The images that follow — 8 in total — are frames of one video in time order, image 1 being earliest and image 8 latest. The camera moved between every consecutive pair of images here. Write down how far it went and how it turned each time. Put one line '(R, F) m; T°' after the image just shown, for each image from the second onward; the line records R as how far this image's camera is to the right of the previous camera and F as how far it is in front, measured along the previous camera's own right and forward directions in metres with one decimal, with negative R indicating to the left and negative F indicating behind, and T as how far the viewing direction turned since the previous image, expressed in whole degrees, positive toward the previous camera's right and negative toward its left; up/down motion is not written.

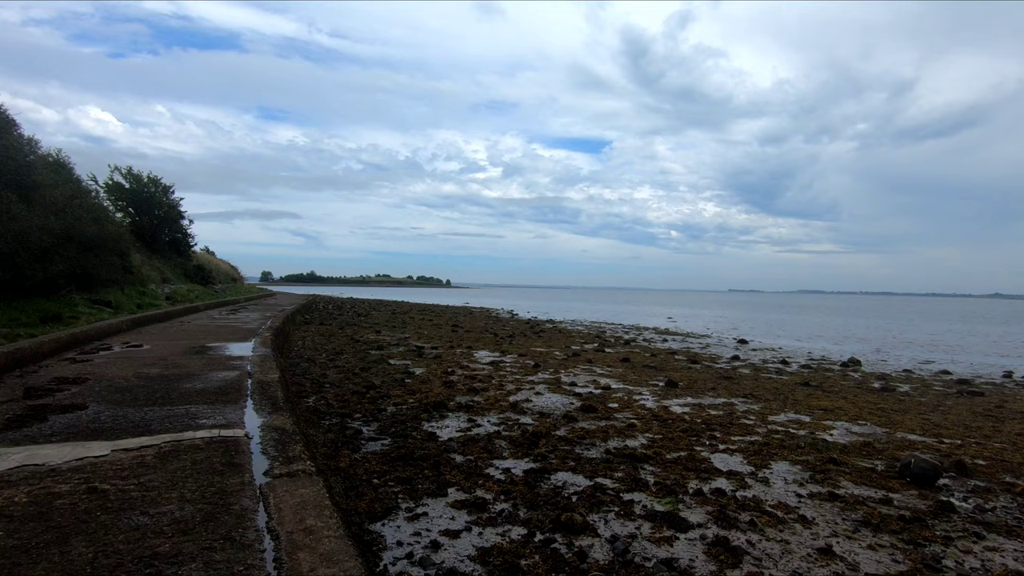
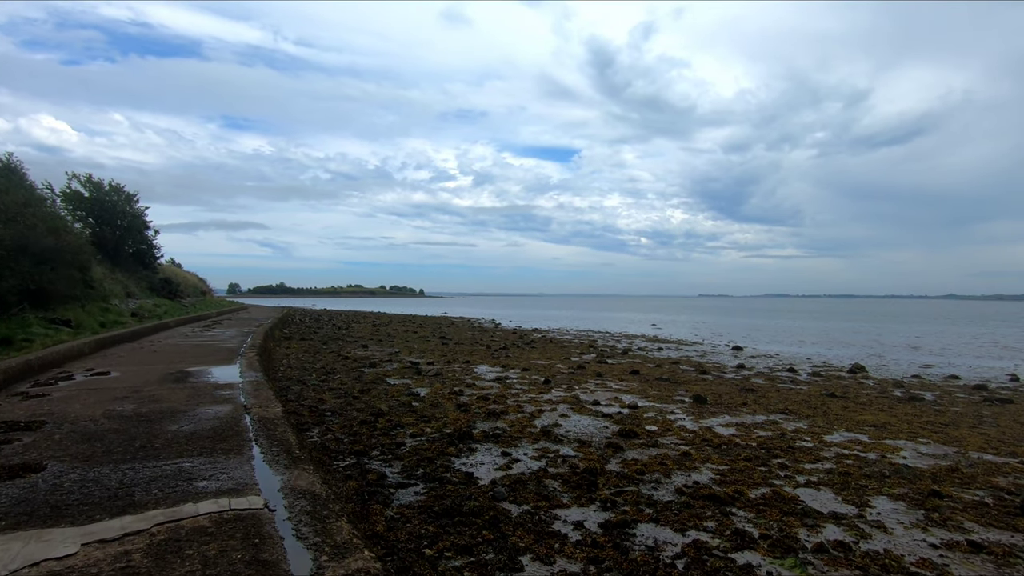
(-0.8, +1.0) m; +3°
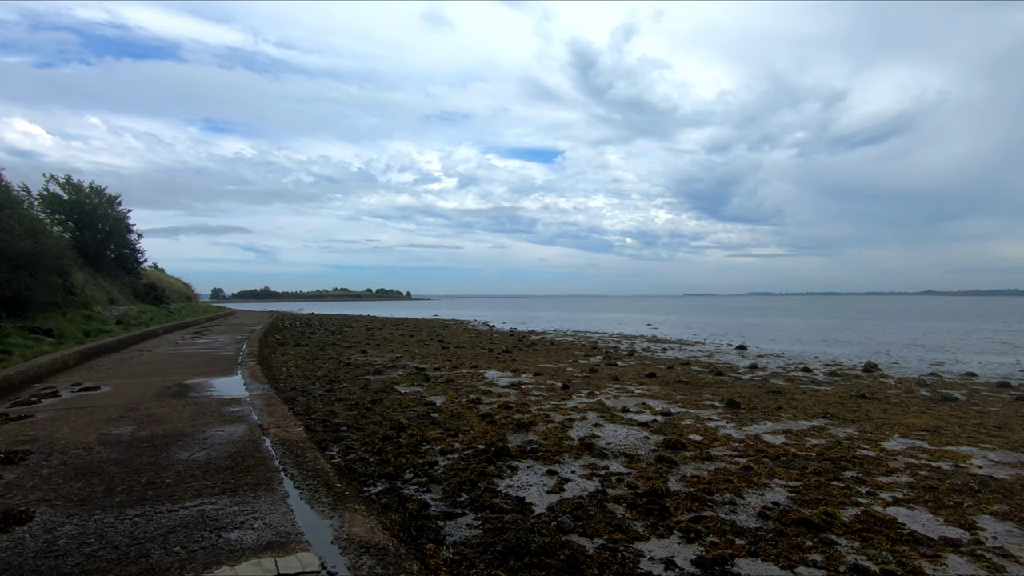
(-0.6, +0.7) m; +1°
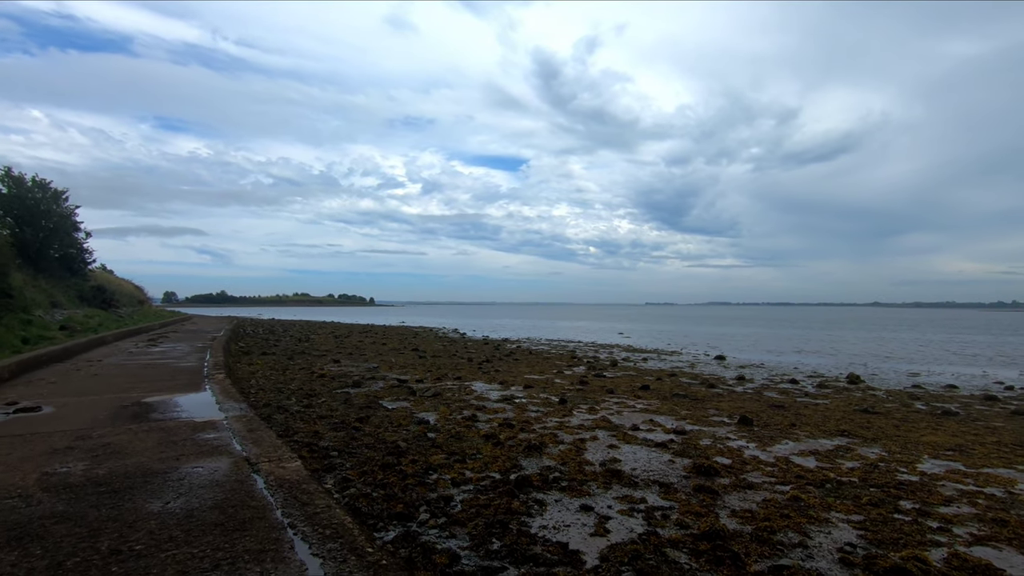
(-0.6, +0.8) m; +4°
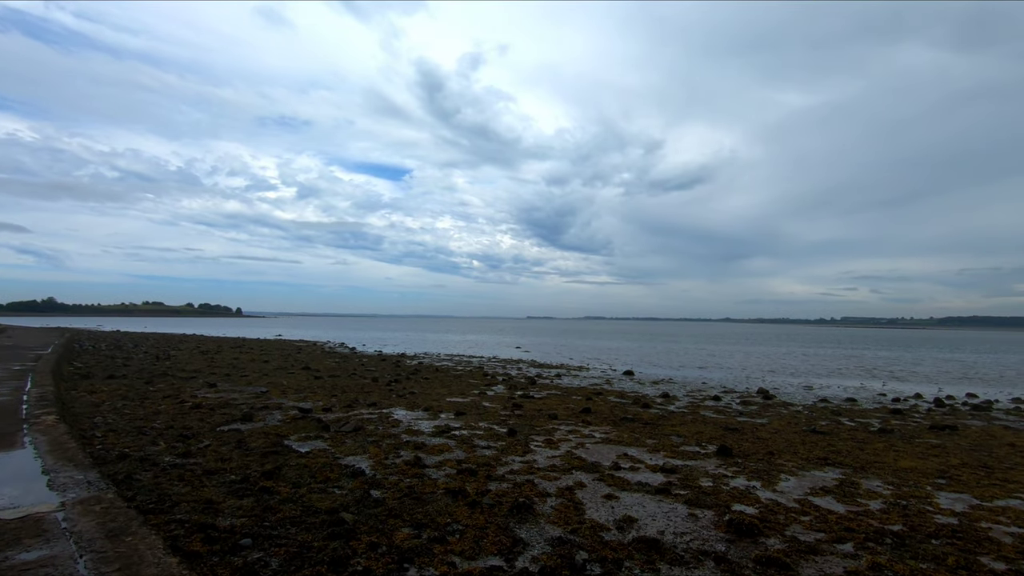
(-1.0, +1.8) m; +12°
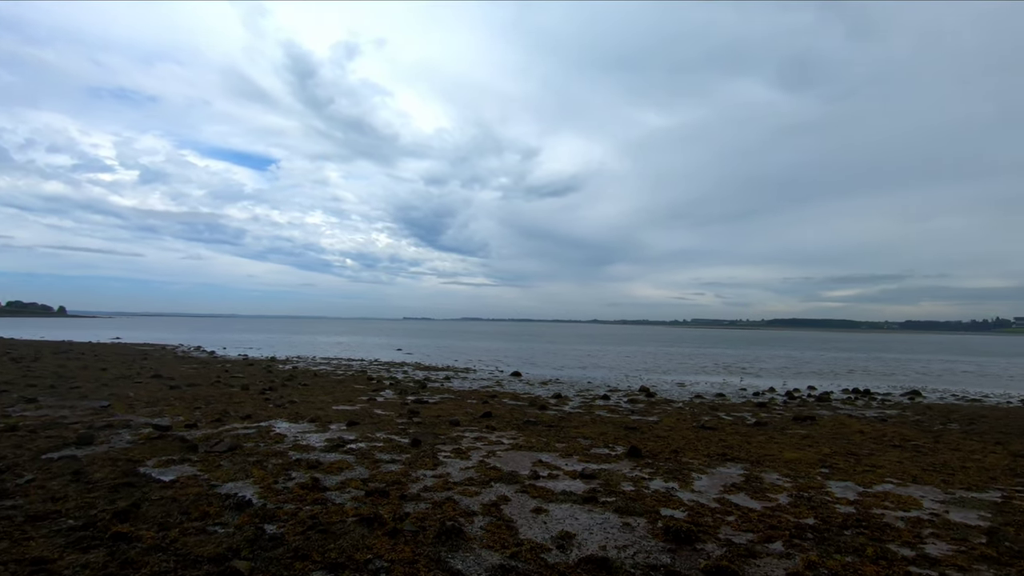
(-0.5, +0.6) m; +13°
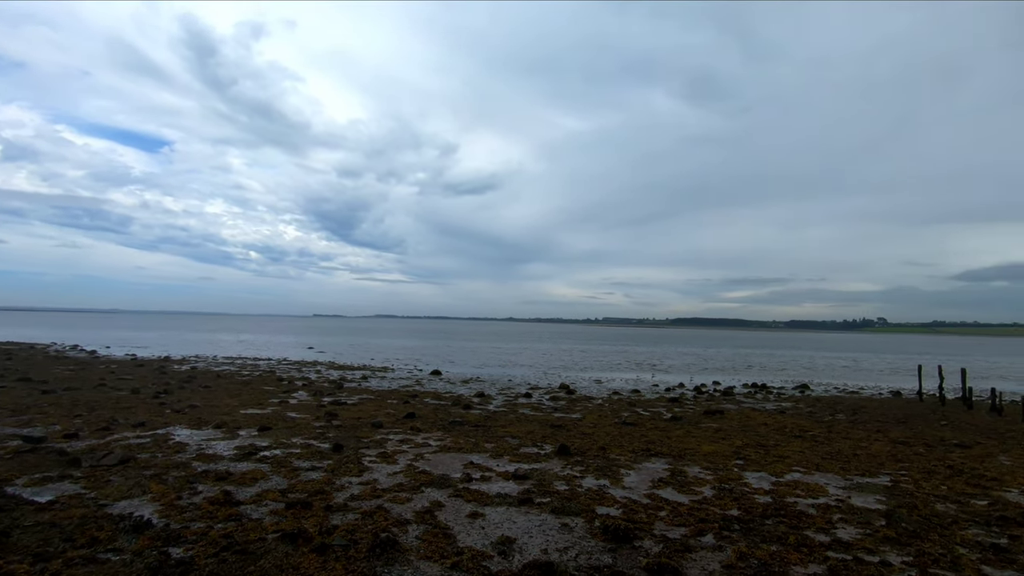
(-0.2, +0.2) m; +9°
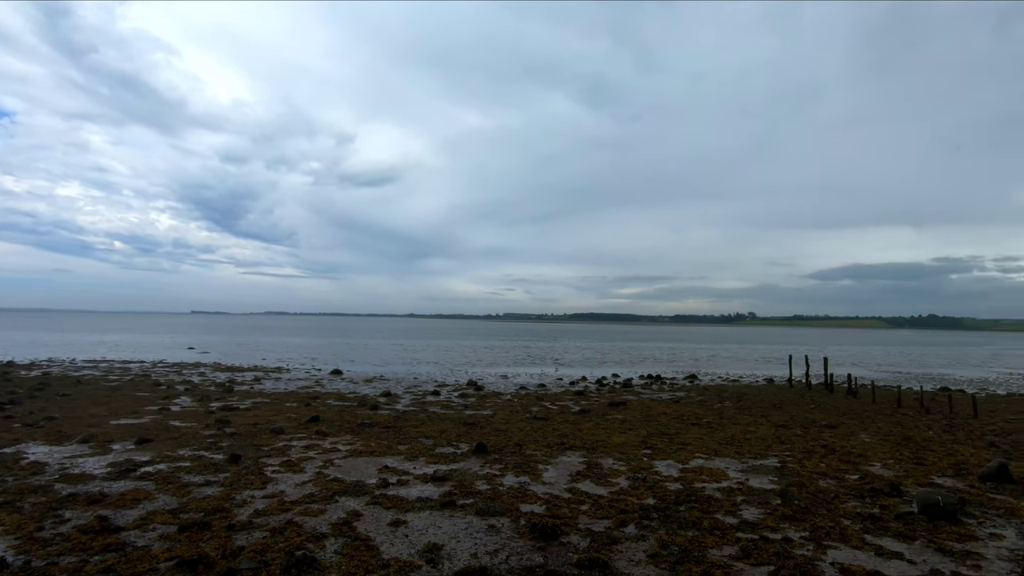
(-0.2, +0.2) m; +10°
